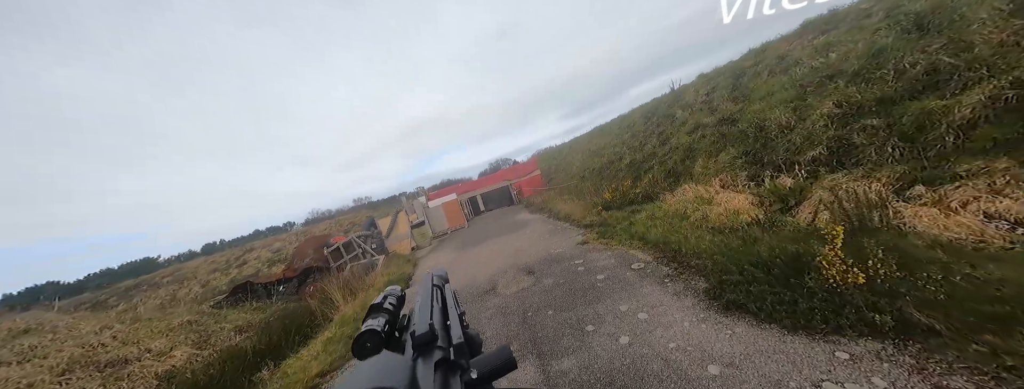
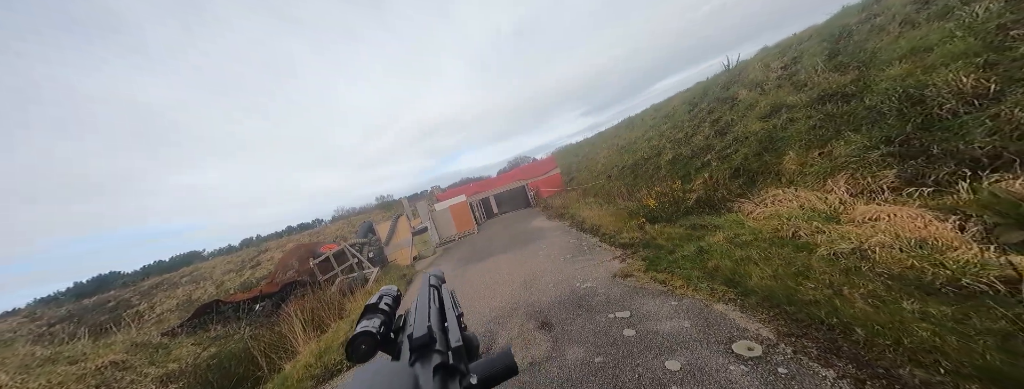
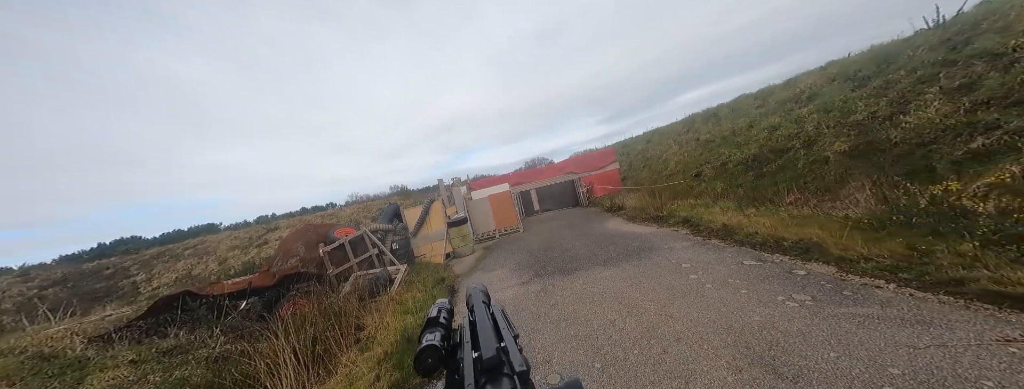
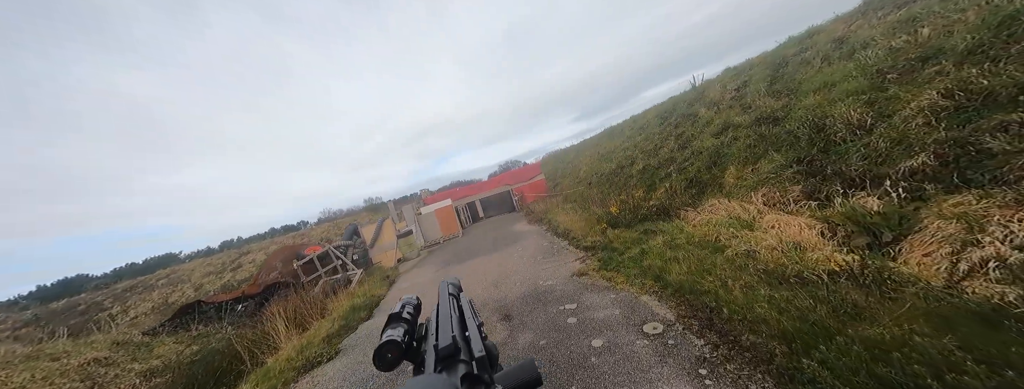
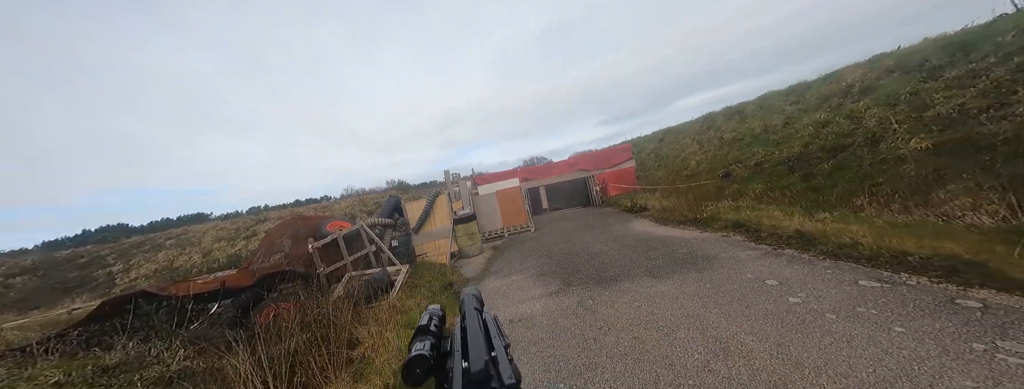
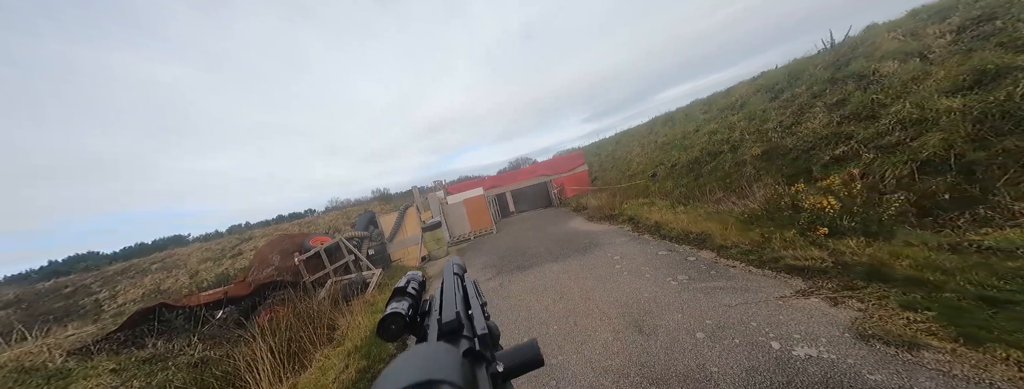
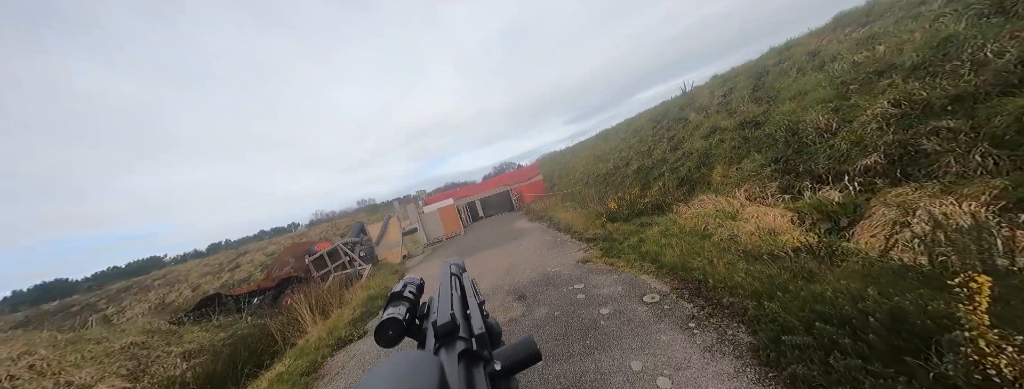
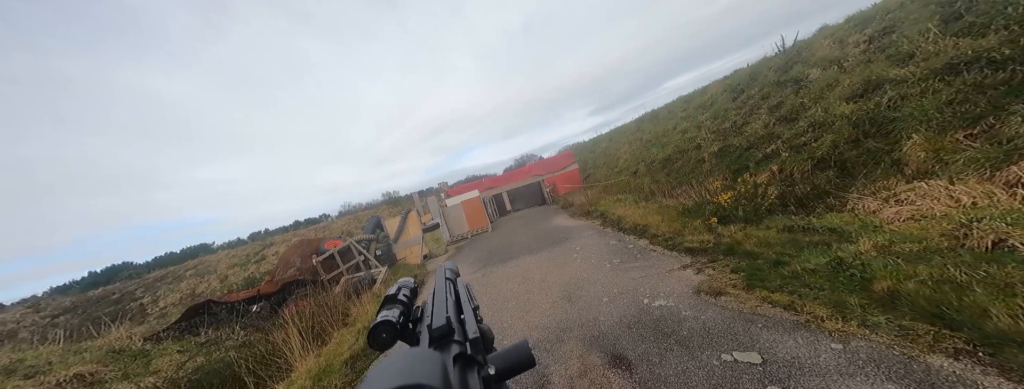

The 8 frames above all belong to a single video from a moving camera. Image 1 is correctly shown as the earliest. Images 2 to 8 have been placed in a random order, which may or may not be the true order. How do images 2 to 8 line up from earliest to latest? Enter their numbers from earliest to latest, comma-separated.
7, 4, 2, 8, 6, 3, 5
